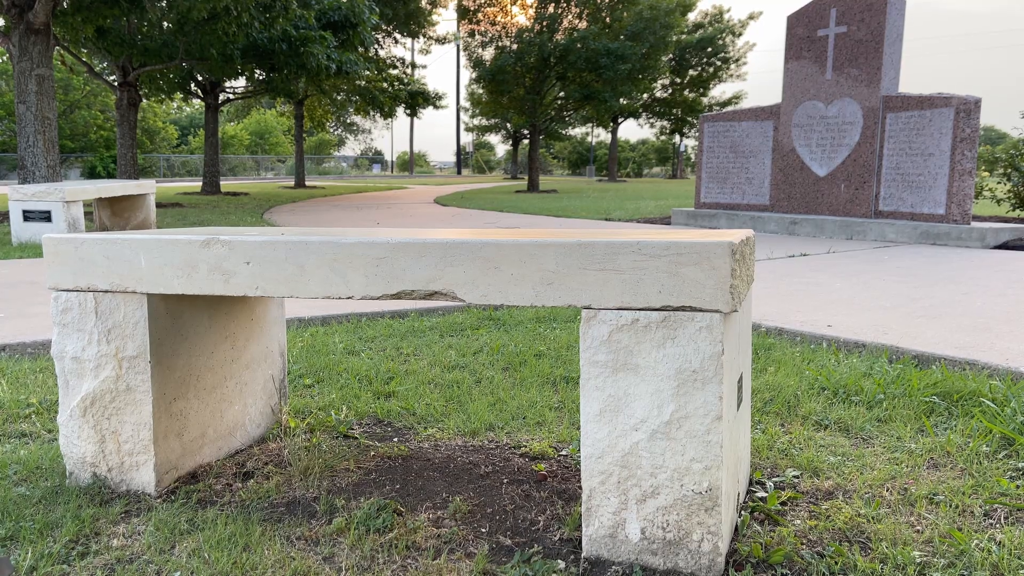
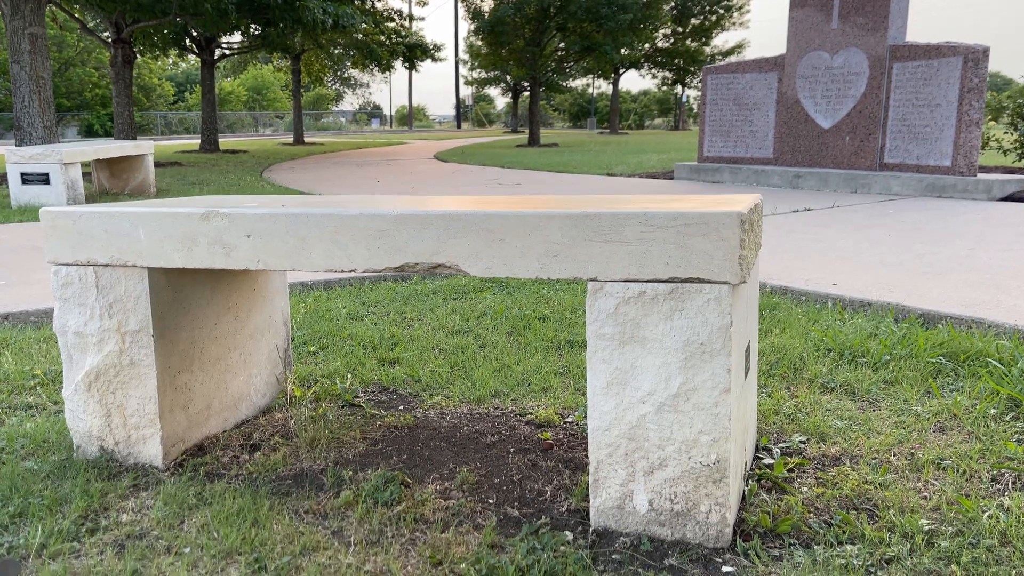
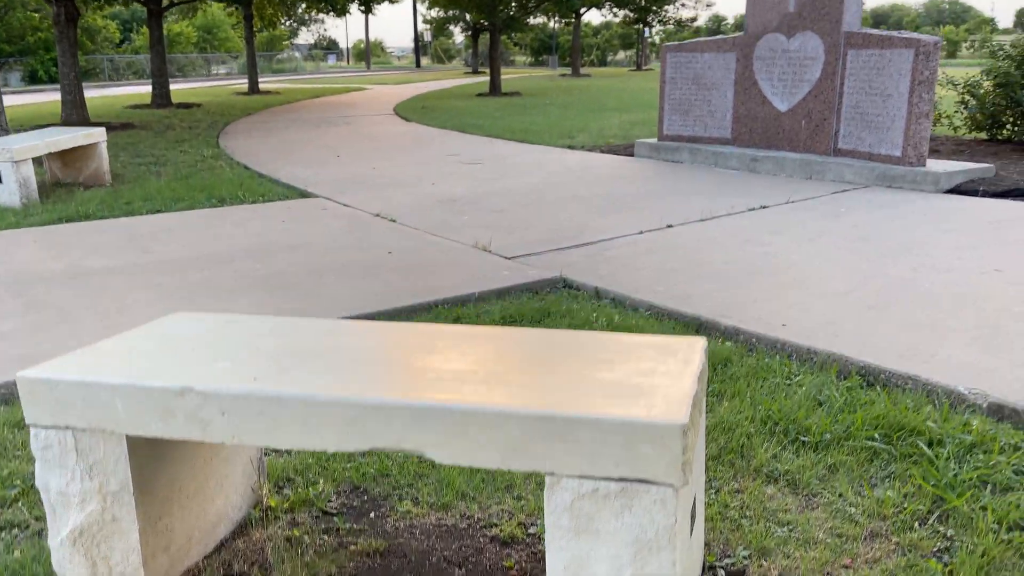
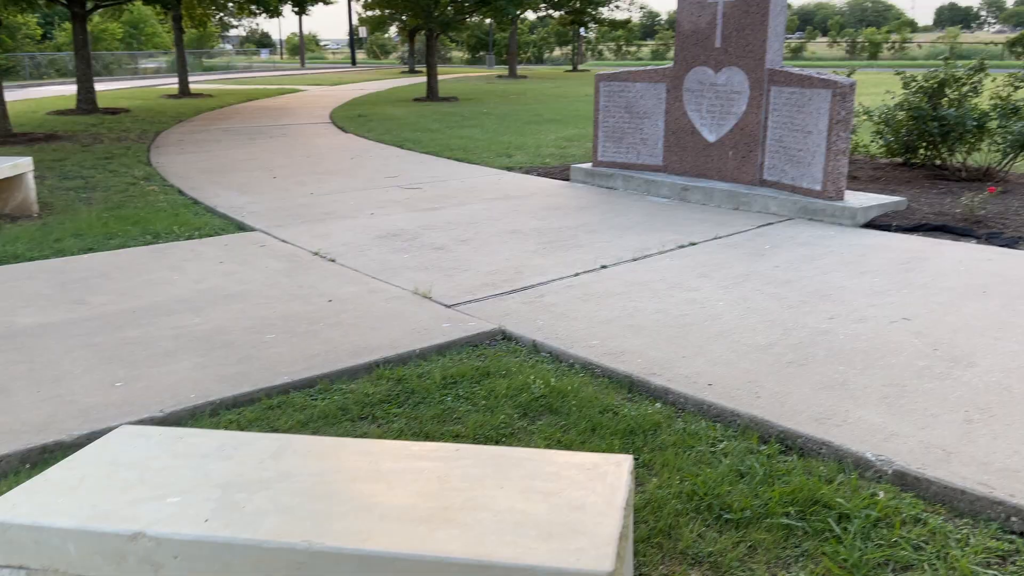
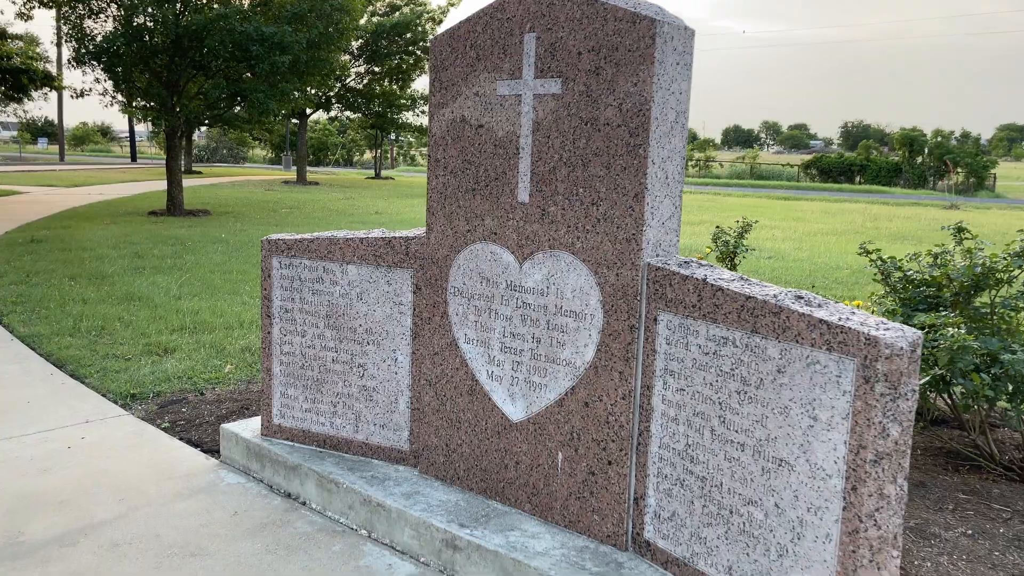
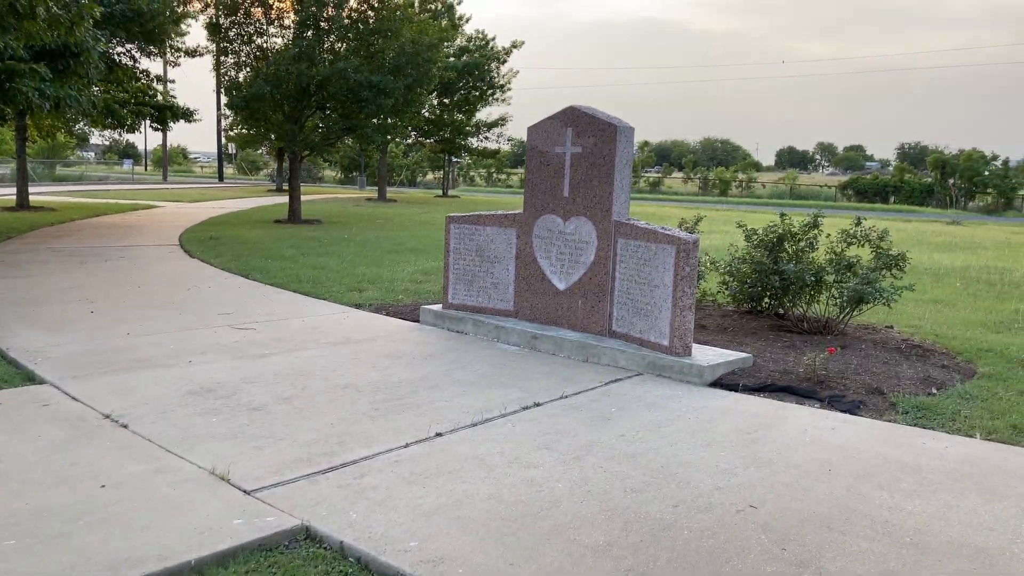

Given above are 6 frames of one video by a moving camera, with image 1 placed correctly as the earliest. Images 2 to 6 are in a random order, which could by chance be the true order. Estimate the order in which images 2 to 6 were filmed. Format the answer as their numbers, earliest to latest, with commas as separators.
2, 3, 4, 6, 5
